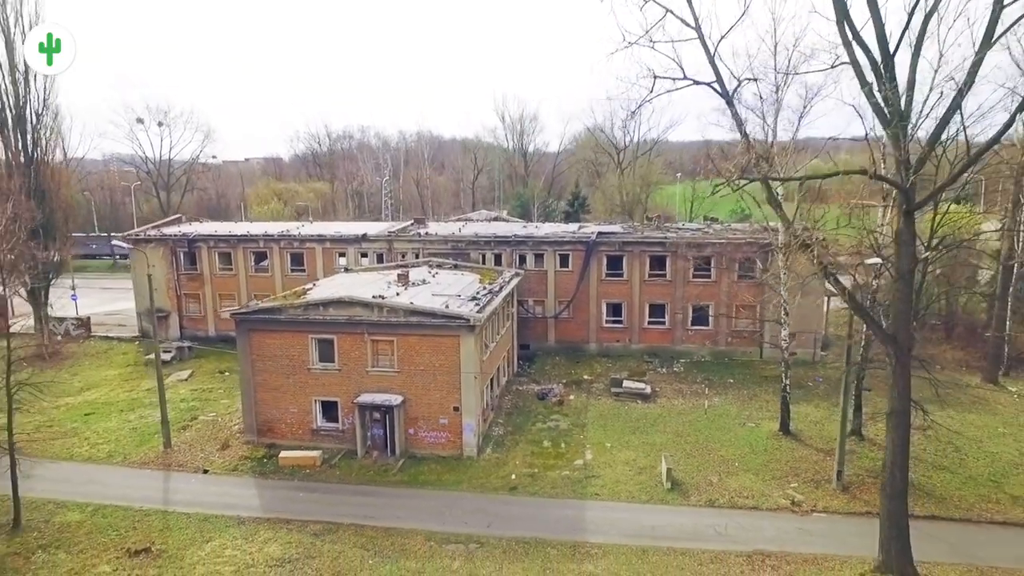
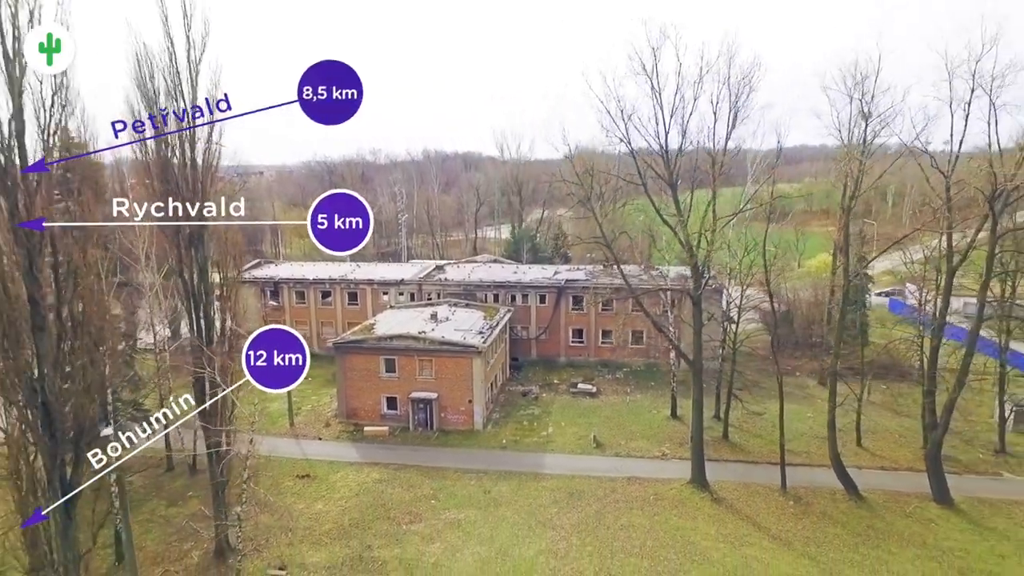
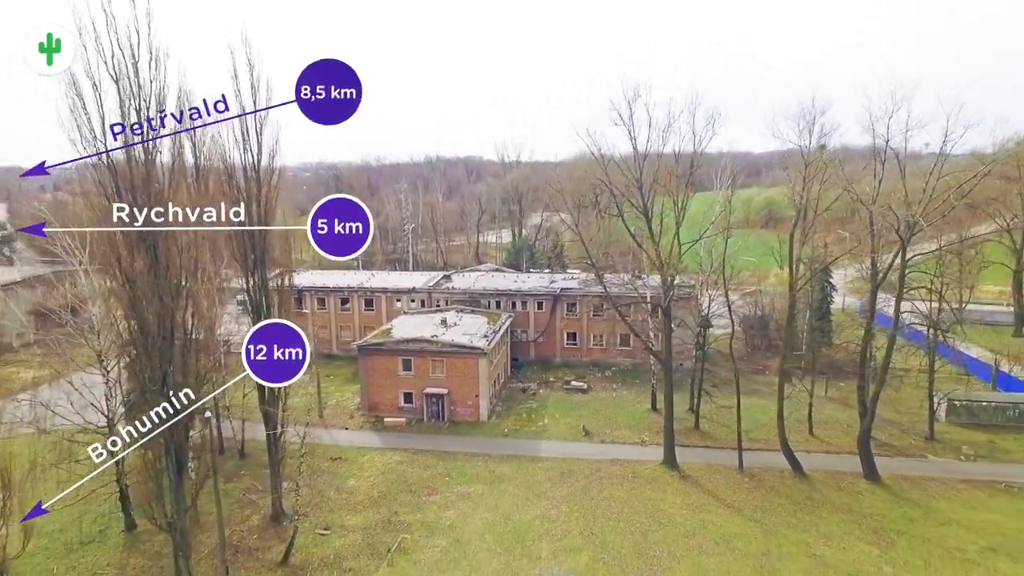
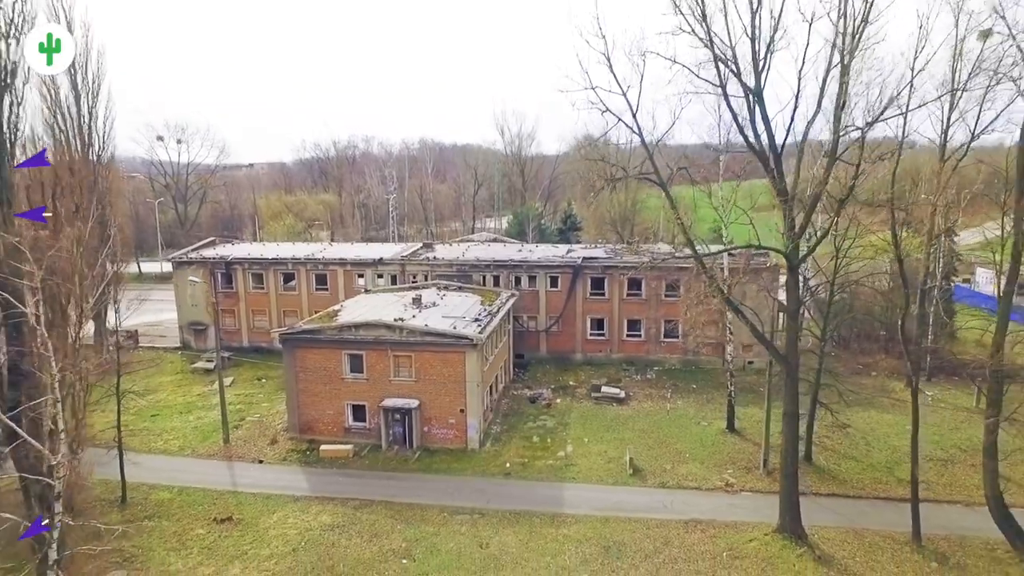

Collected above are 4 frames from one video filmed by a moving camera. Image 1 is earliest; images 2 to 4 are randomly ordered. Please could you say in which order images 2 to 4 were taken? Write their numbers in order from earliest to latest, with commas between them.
4, 2, 3
